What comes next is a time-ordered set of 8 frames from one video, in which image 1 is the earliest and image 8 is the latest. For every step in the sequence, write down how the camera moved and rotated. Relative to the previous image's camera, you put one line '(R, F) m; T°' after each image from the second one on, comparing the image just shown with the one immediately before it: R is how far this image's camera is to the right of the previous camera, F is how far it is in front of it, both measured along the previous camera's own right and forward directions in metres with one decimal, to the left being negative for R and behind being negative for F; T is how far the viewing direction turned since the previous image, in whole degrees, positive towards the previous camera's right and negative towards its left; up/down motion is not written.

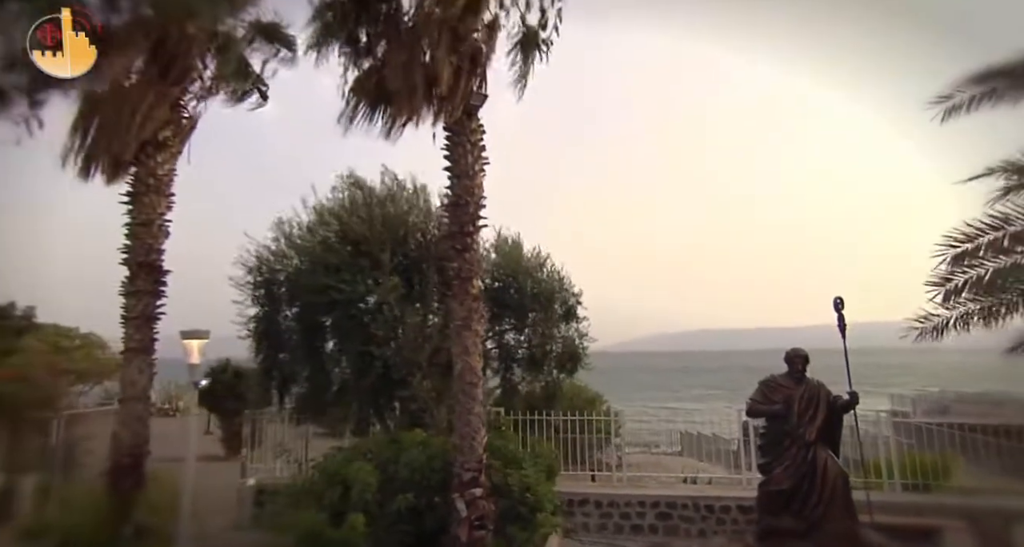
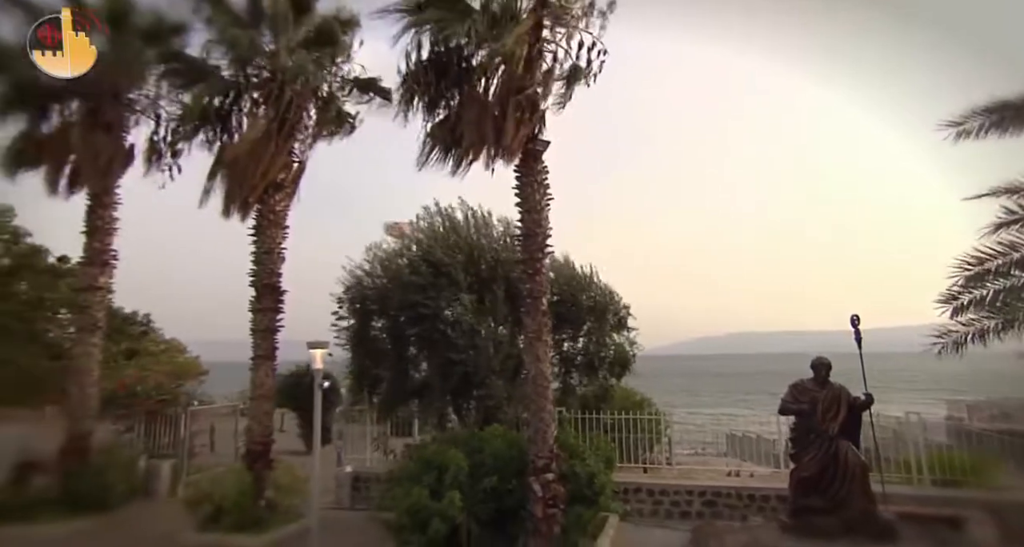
(-0.3, -1.2) m; -4°
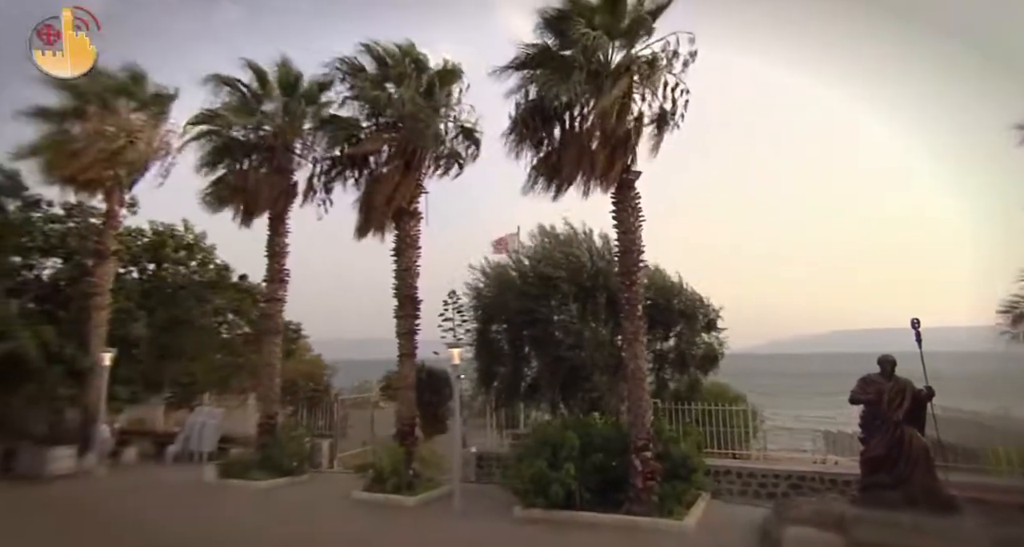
(-0.2, -1.5) m; -8°
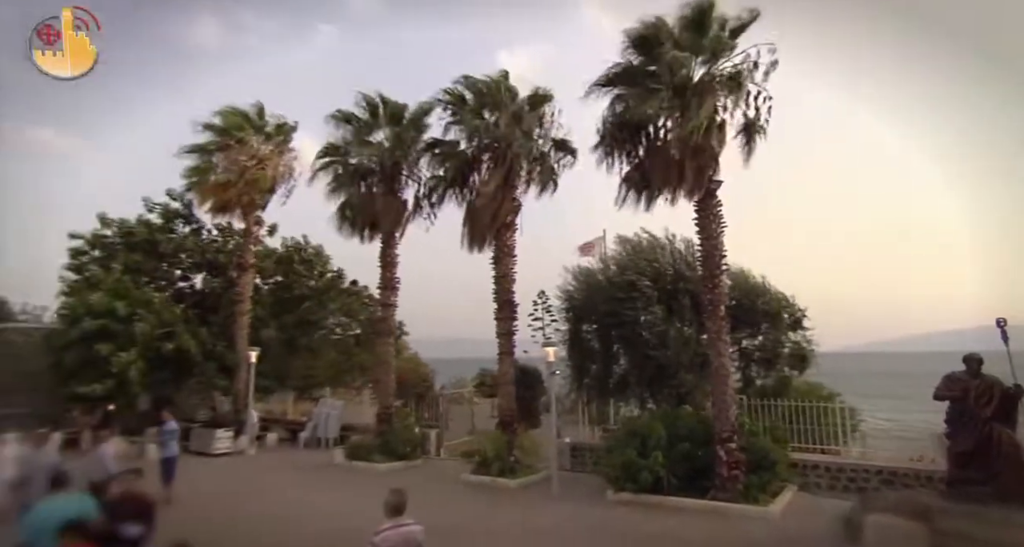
(-0.1, -0.9) m; -8°
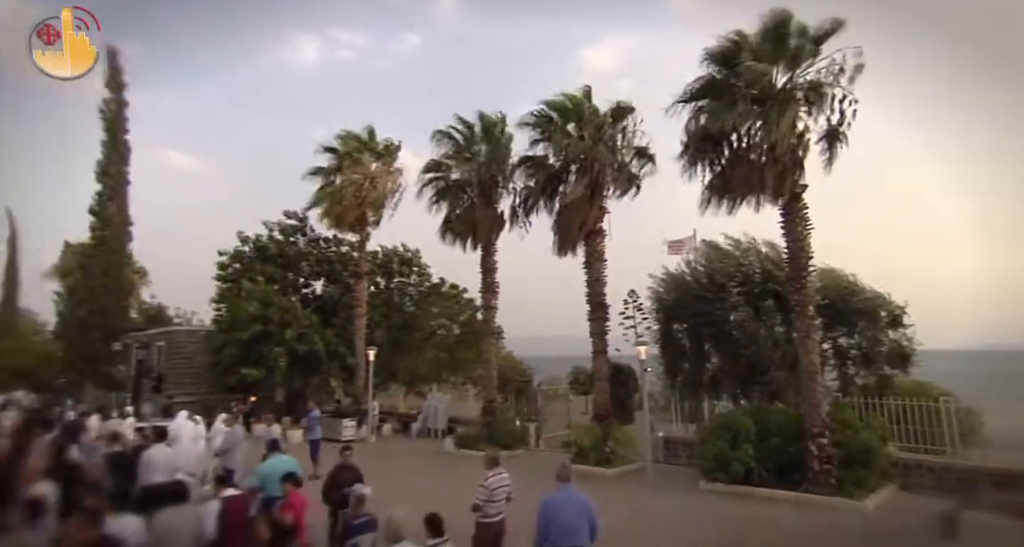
(0.0, -0.8) m; -8°
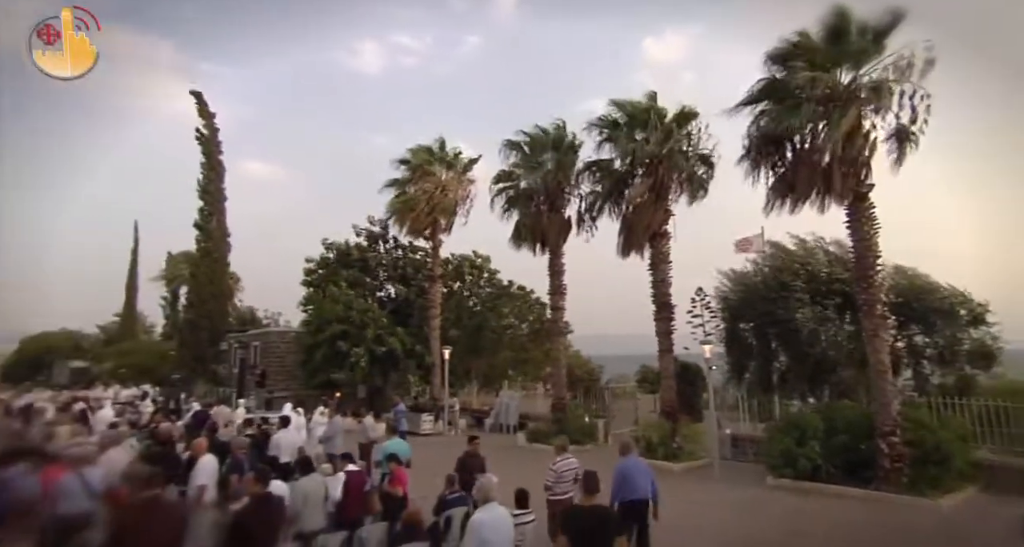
(0.0, -0.6) m; -6°
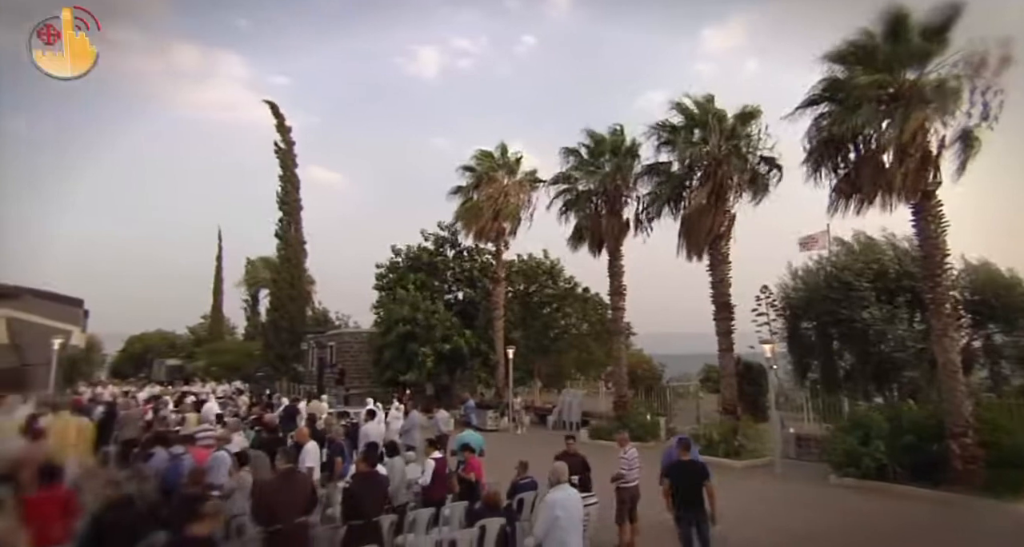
(0.0, -0.5) m; -6°
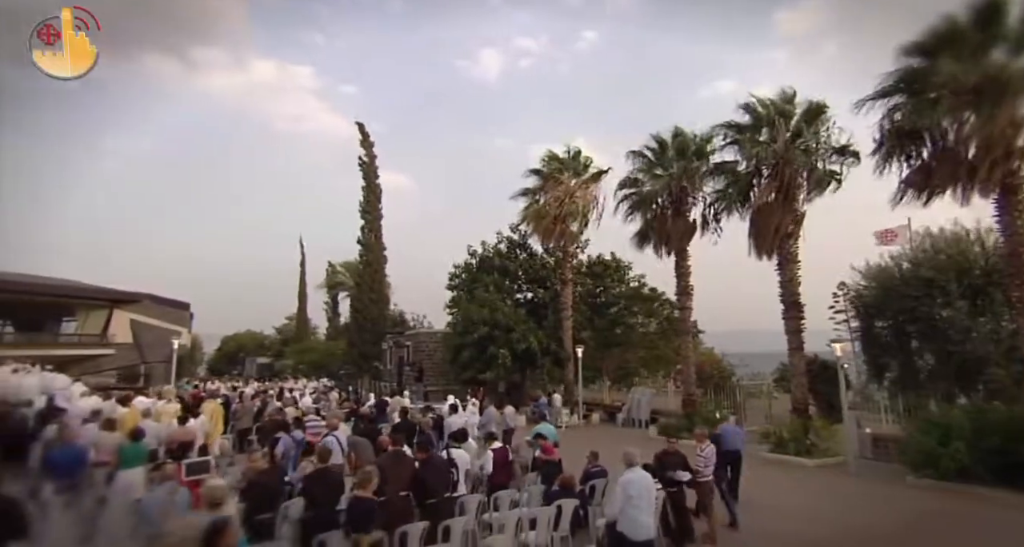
(0.0, -0.5) m; -6°
